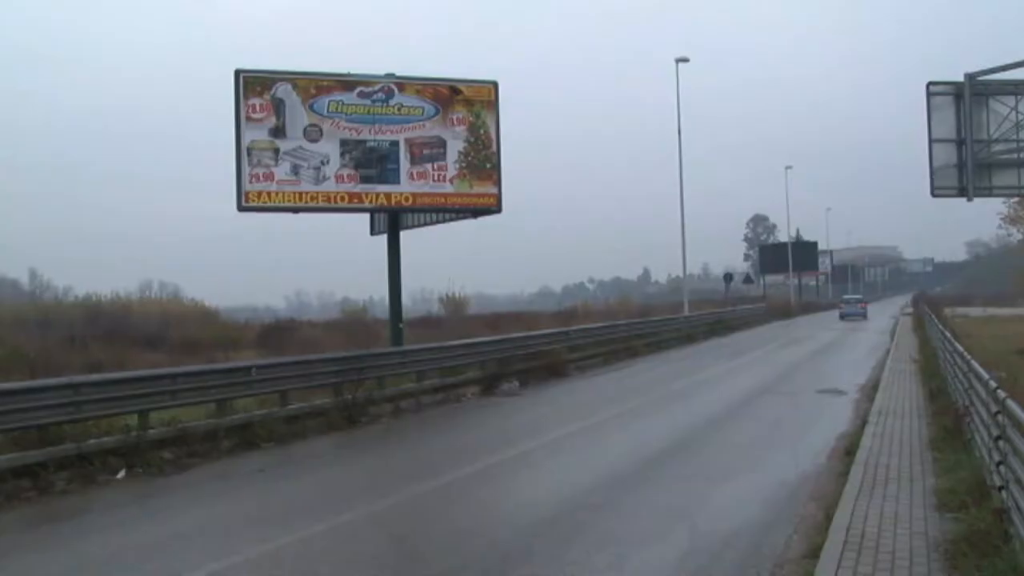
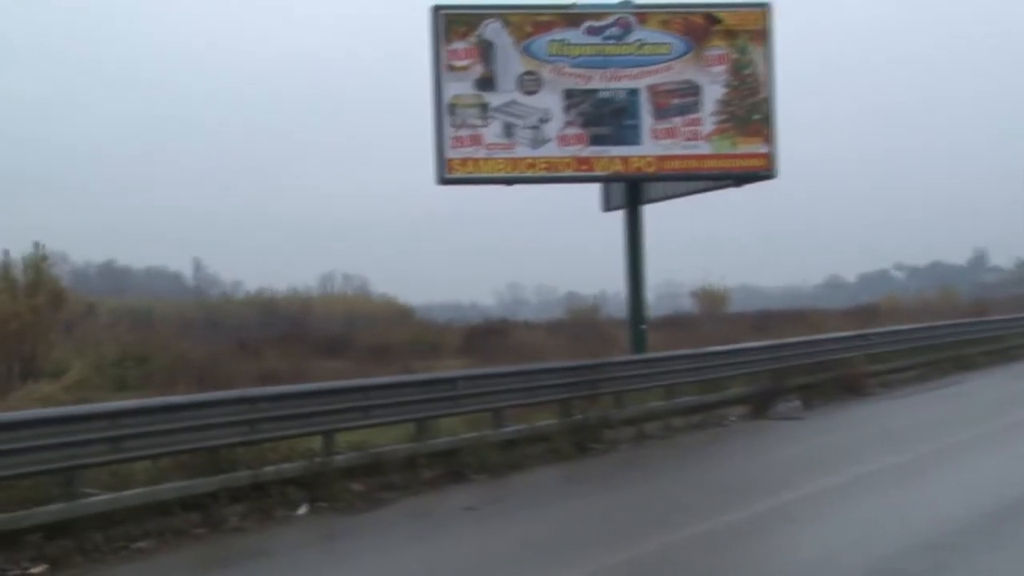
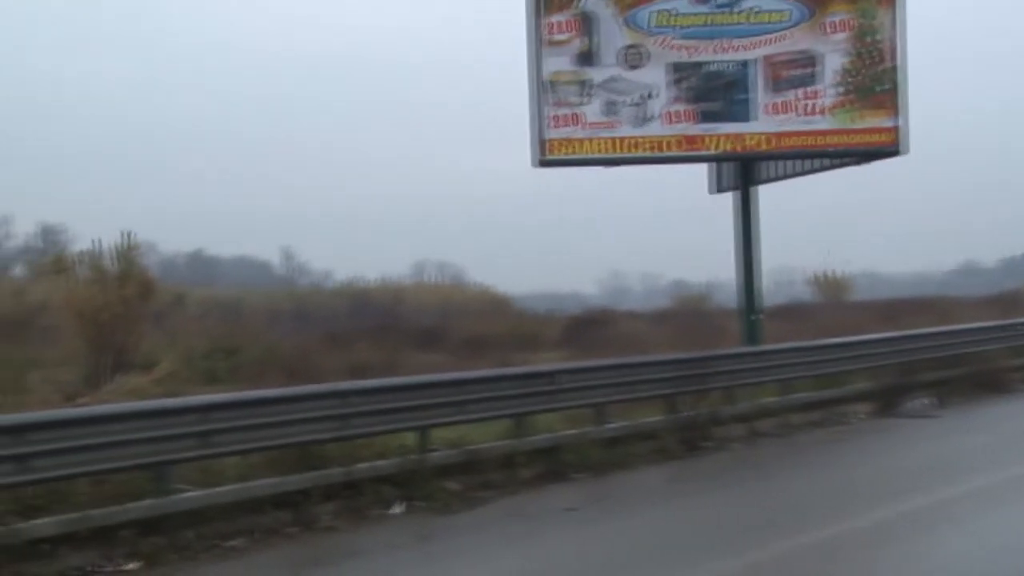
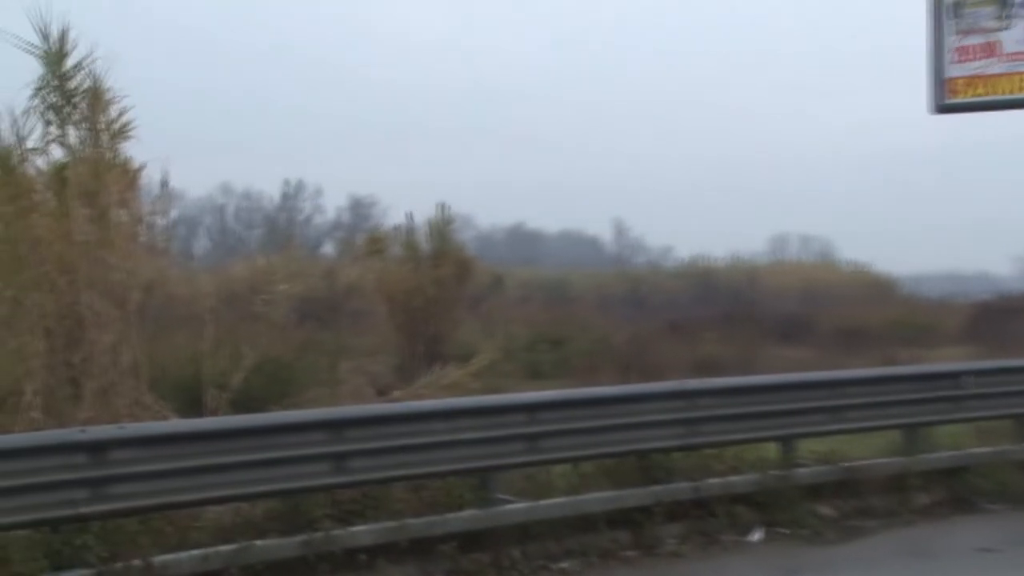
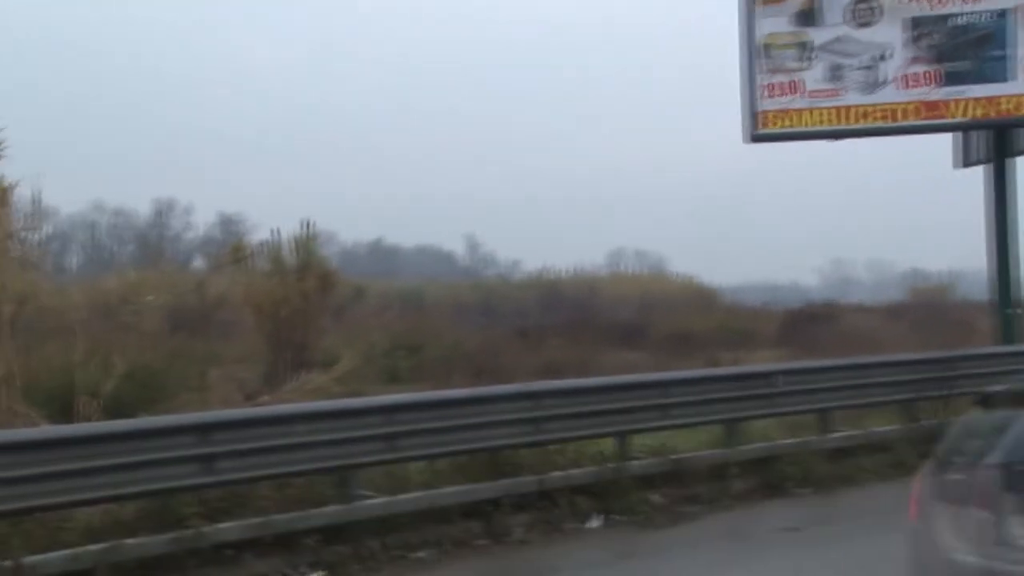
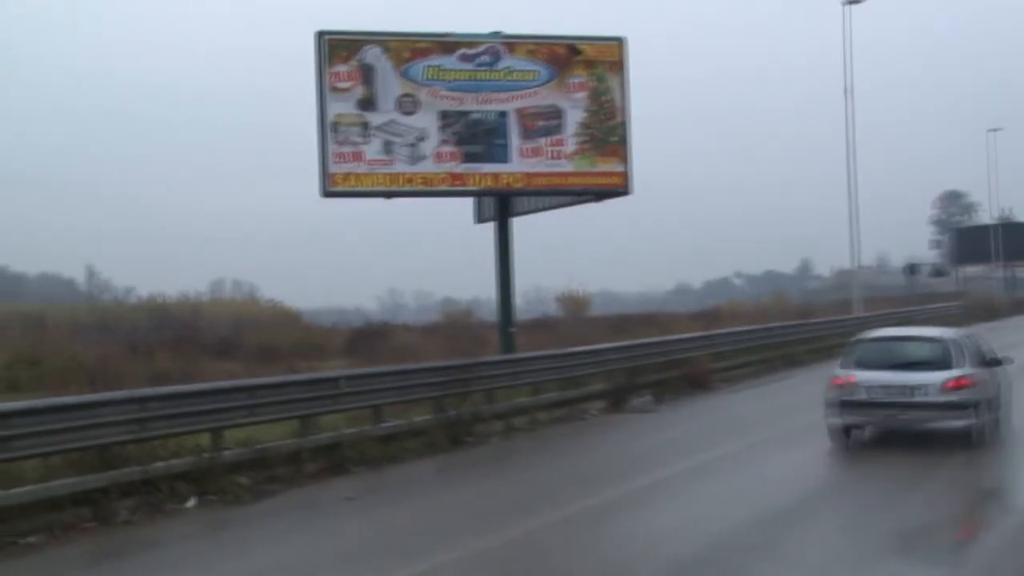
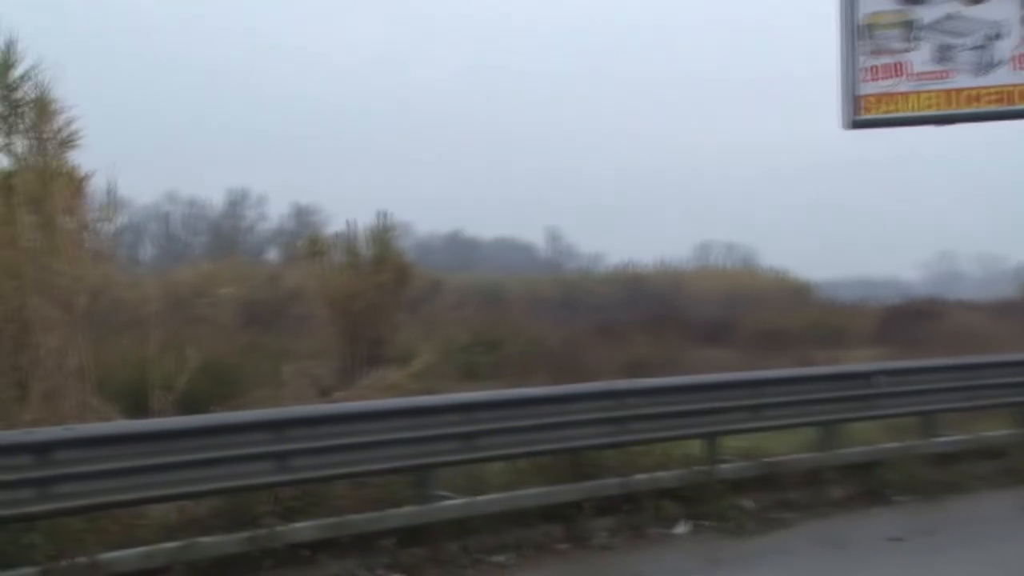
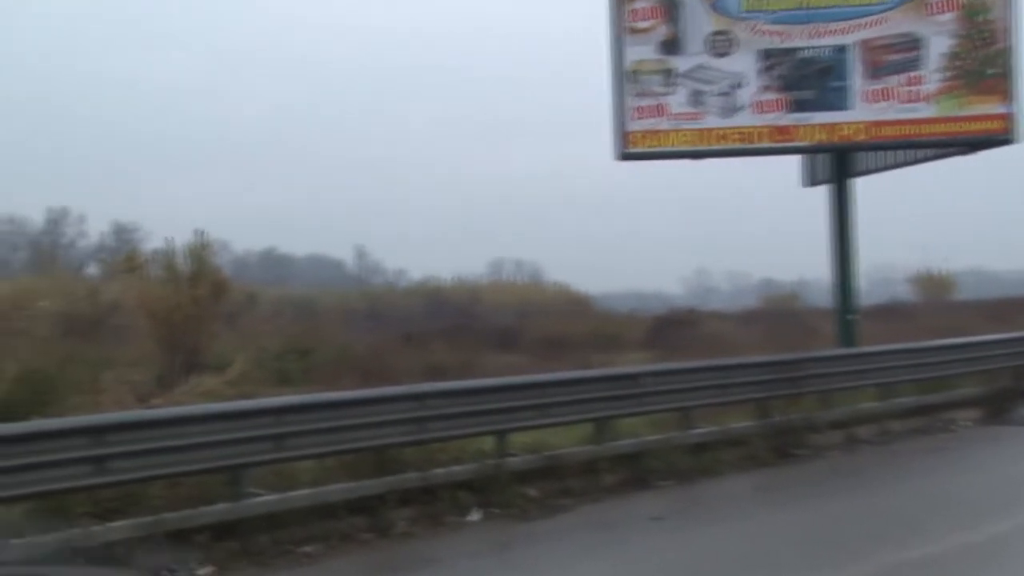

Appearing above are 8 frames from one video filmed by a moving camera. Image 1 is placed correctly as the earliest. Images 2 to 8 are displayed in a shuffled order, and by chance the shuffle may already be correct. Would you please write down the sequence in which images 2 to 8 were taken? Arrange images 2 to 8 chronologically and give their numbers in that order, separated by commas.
6, 2, 3, 8, 5, 7, 4
